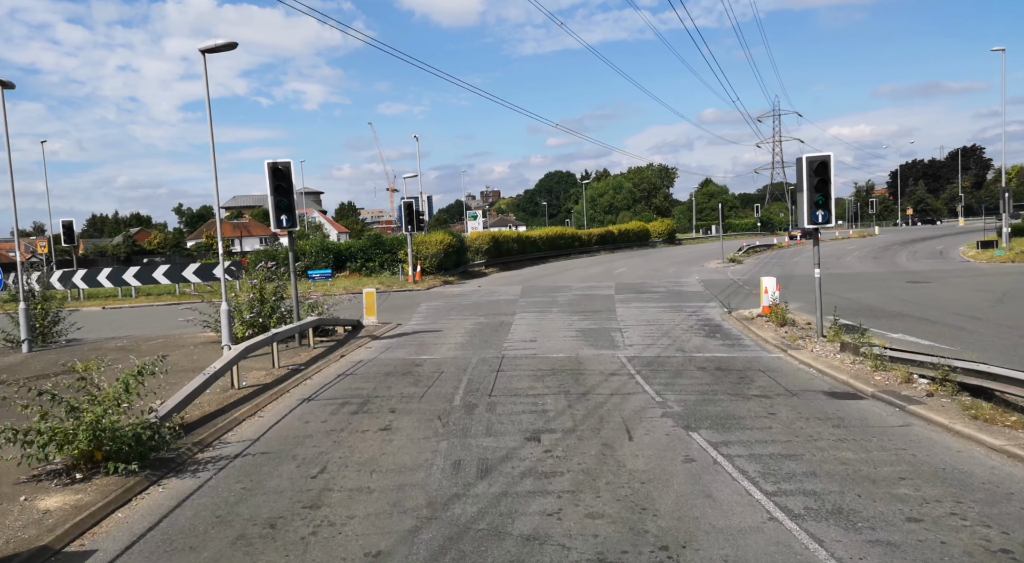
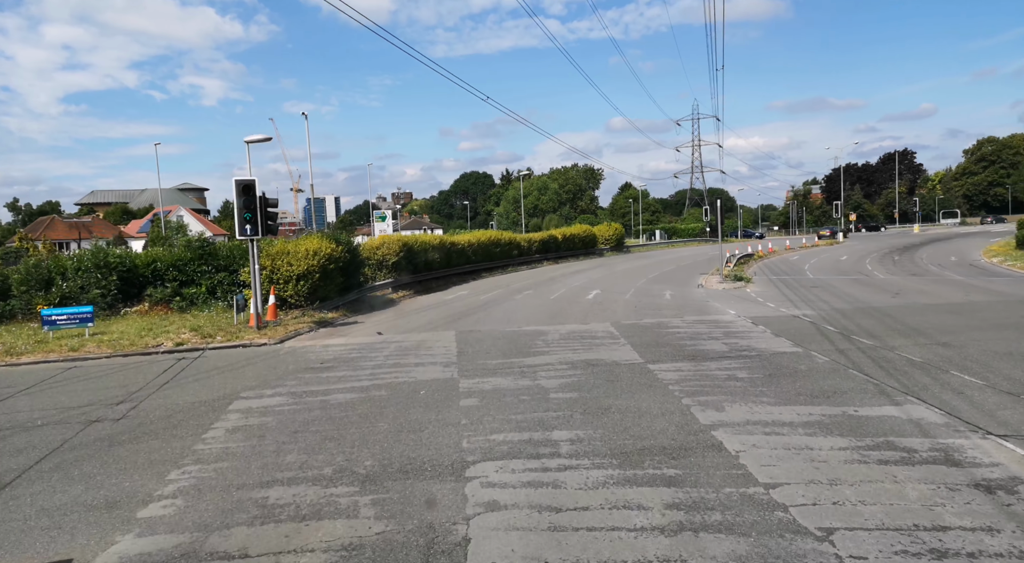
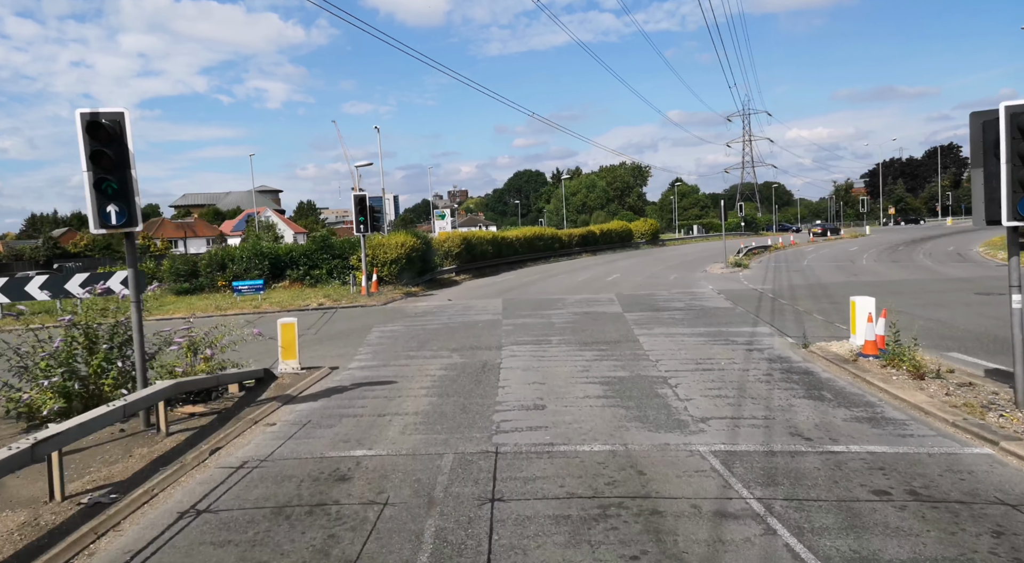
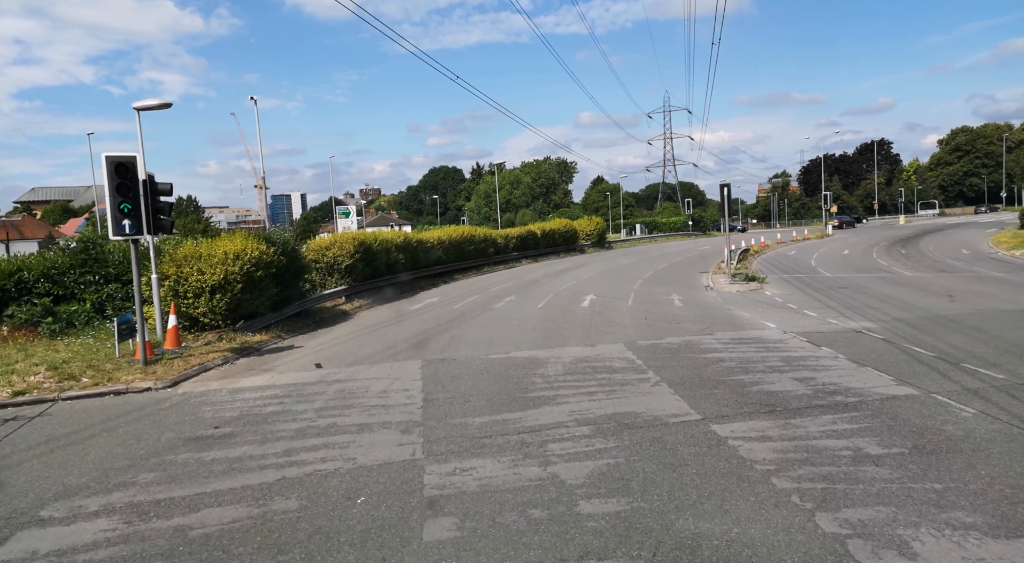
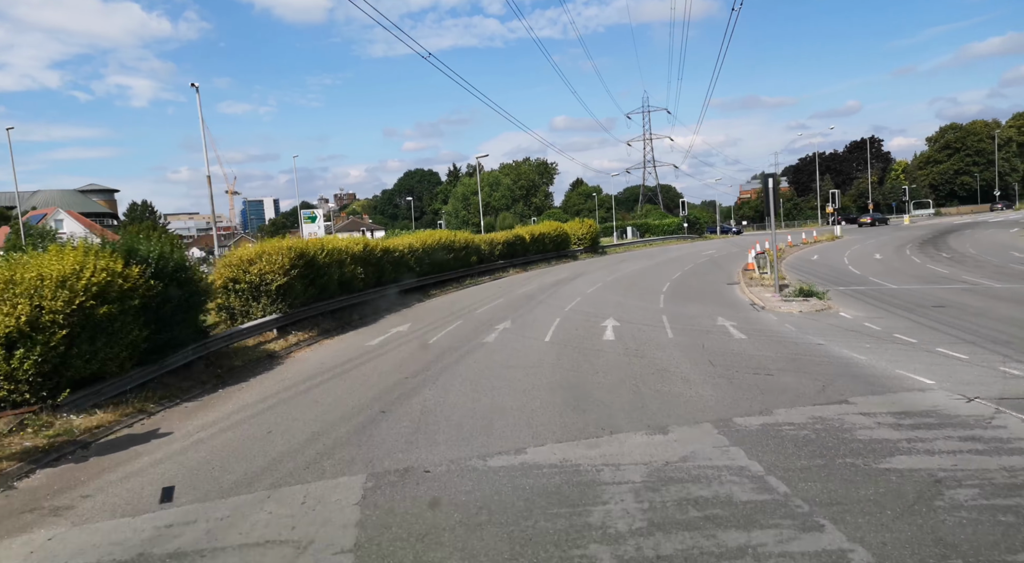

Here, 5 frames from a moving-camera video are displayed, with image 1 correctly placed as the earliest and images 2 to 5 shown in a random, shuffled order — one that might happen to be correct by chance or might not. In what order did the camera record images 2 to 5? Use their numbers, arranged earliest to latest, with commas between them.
3, 2, 4, 5
